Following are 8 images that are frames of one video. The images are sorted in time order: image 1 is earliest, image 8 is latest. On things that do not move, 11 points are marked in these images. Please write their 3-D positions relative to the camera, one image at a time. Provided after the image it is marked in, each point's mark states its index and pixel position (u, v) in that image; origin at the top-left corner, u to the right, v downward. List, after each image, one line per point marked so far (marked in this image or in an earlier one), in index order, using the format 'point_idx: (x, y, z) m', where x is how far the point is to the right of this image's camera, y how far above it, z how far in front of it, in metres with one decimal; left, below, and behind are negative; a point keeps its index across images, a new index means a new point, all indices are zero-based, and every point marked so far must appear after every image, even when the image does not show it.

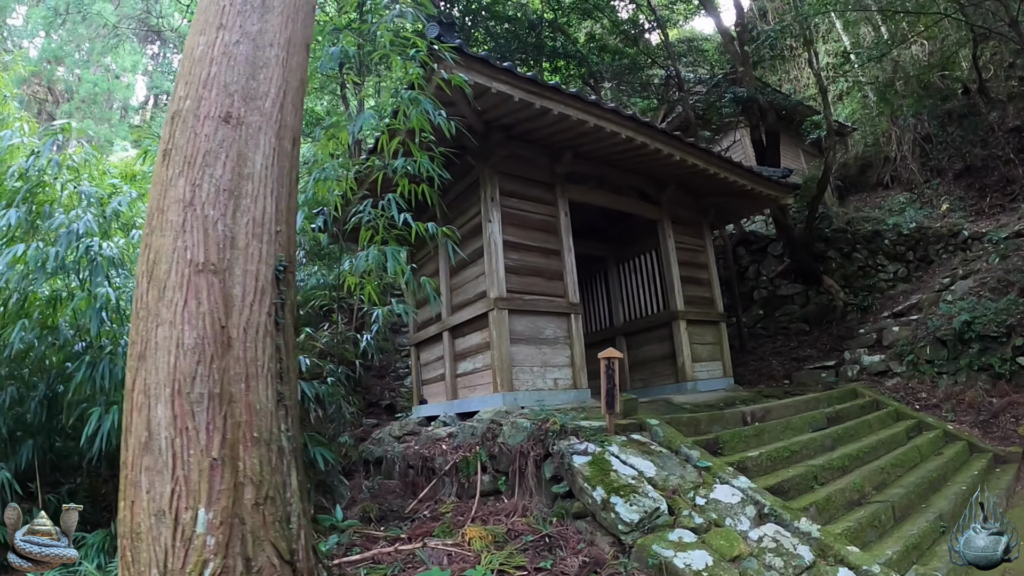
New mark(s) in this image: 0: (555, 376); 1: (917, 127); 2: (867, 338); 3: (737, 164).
0: (+0.4, -0.8, +5.6) m
1: (+7.2, +2.8, +10.7) m
2: (+4.8, -0.7, +7.9) m
3: (+2.7, +1.5, +6.8) m
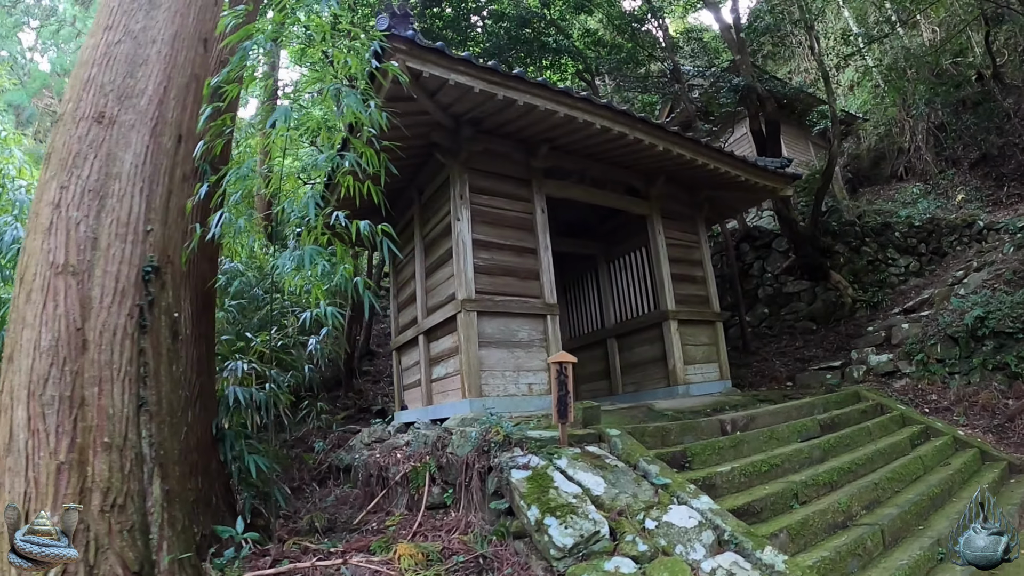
0: (+0.2, -0.8, +5.3) m
1: (+7.1, +2.9, +10.1) m
2: (+4.6, -0.6, +7.5) m
3: (+2.4, +1.5, +6.5) m
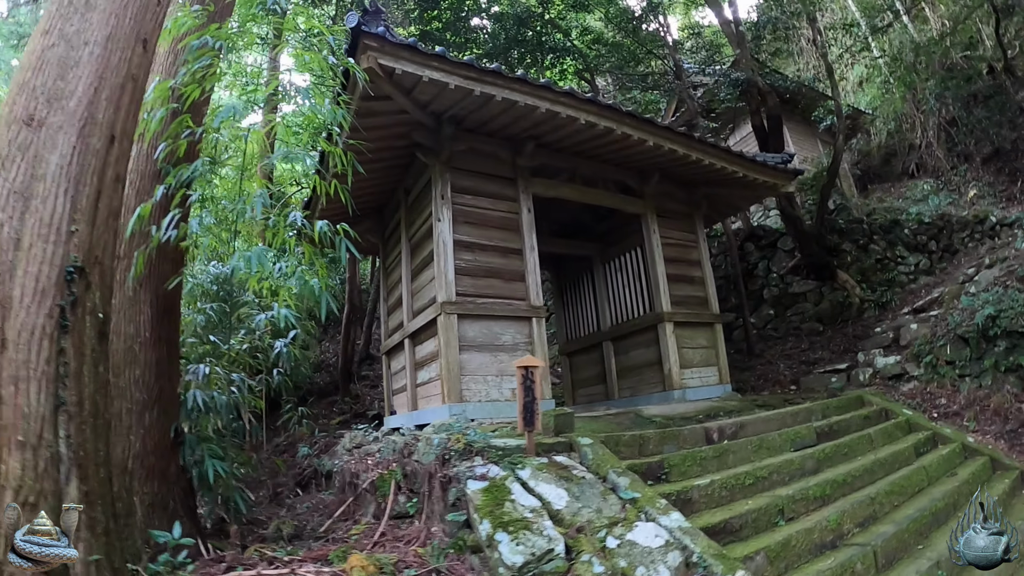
0: (0.0, -0.9, +5.2) m
1: (+7.1, +2.9, +9.8) m
2: (+4.6, -0.6, +7.2) m
3: (+2.3, +1.5, +6.3) m
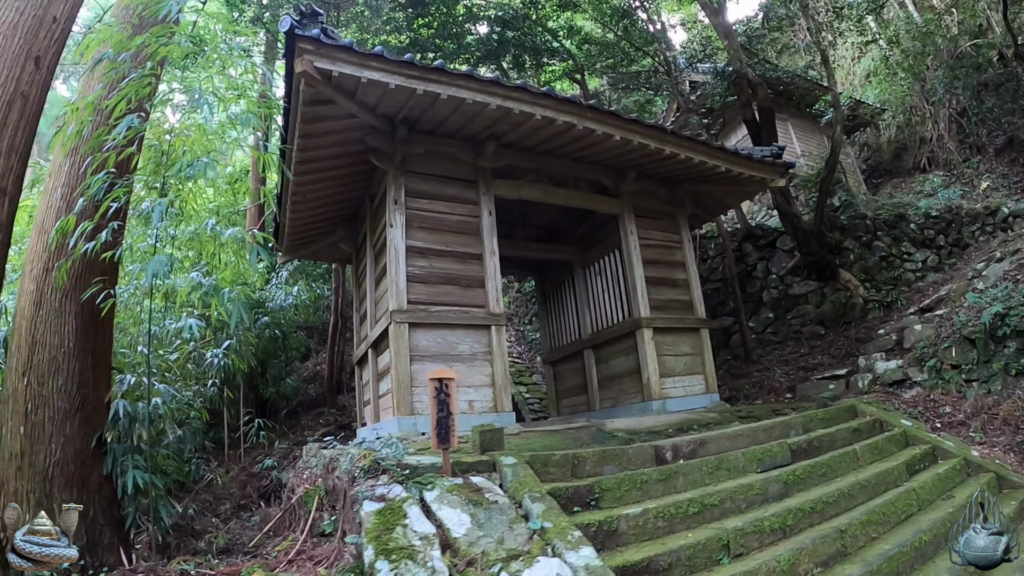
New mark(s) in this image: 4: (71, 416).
0: (-0.4, -0.9, +4.9) m
1: (+6.9, +2.9, +9.2) m
2: (+4.3, -0.6, +6.7) m
3: (+1.9, +1.5, +6.0) m
4: (-2.7, -0.8, +3.5) m
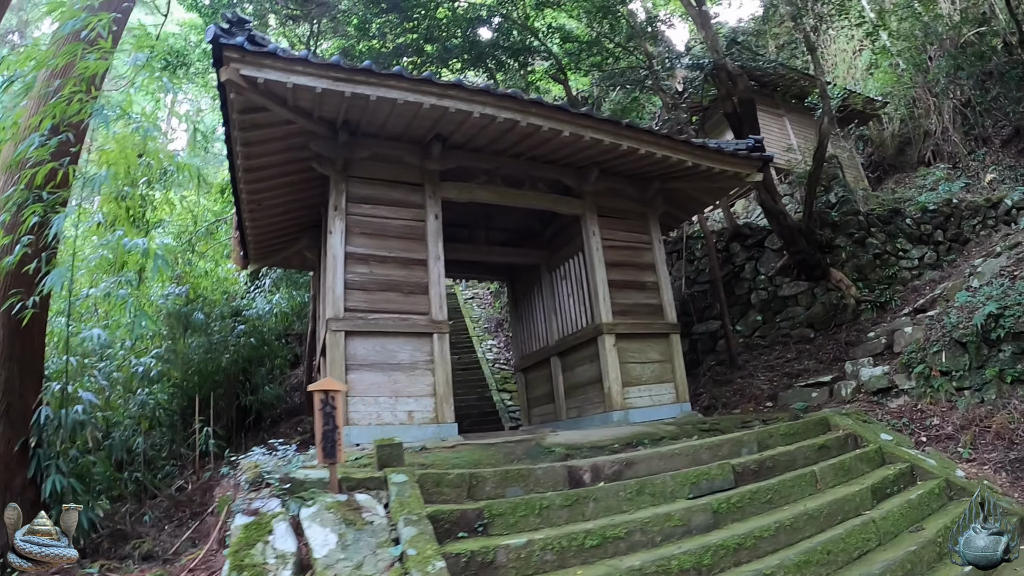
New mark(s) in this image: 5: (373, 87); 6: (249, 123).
0: (-0.8, -1.0, +4.8) m
1: (+6.6, +2.9, +8.7) m
2: (+3.9, -0.6, +6.3) m
3: (+1.5, +1.5, +5.7) m
4: (-3.3, -0.9, +3.5) m
5: (-1.1, +1.5, +4.5) m
6: (-2.1, +1.3, +4.7) m
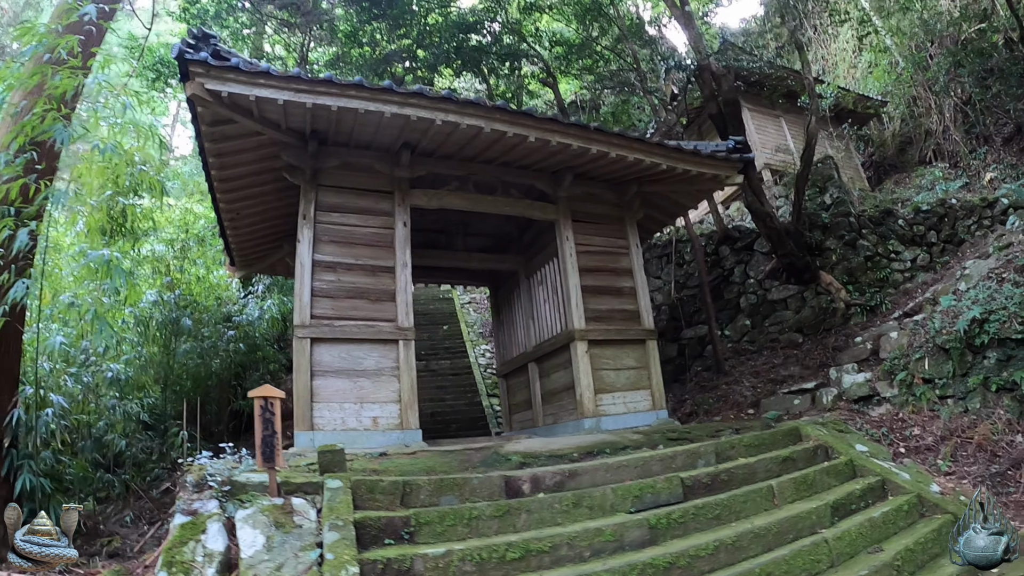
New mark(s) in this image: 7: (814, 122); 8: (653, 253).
0: (-1.1, -1.0, +4.8) m
1: (+6.4, +2.9, +8.5) m
2: (+3.6, -0.6, +6.2) m
3: (+1.2, +1.4, +5.7) m
4: (-3.6, -1.0, +3.7) m
5: (-1.4, +1.5, +4.6) m
6: (-2.4, +1.3, +4.8) m
7: (+3.7, +2.0, +7.1) m
8: (+2.2, +0.6, +9.2) m
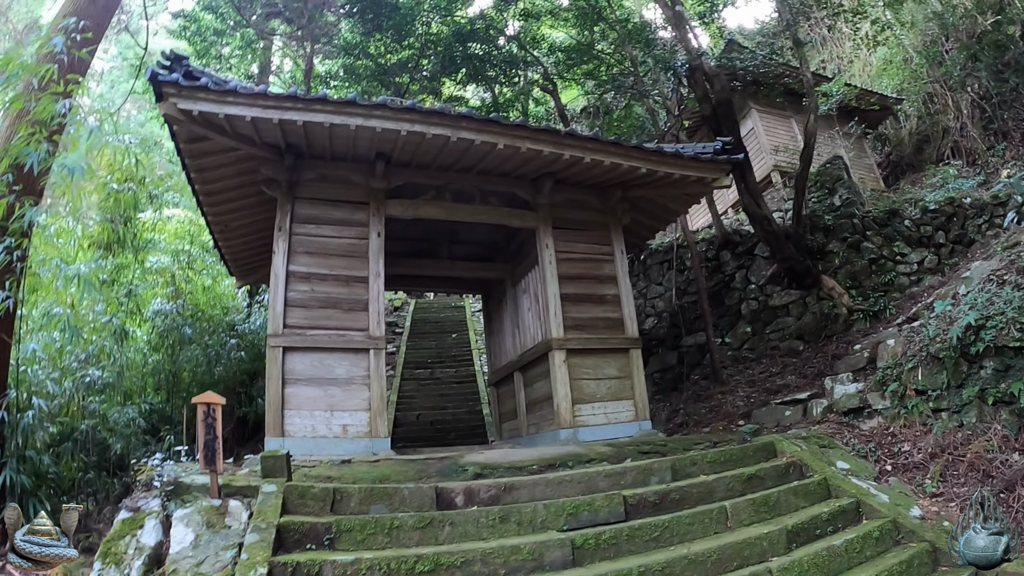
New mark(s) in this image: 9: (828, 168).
0: (-1.4, -1.1, +4.9) m
1: (+6.3, +2.8, +8.0) m
2: (+3.5, -0.7, +5.9) m
3: (+1.0, +1.3, +5.6) m
4: (-3.9, -1.1, +3.9) m
5: (-1.7, +1.4, +4.7) m
6: (-2.7, +1.2, +5.0) m
7: (+3.5, +1.9, +6.9) m
8: (+2.2, +0.5, +9.0) m
9: (+4.2, +1.6, +7.9) m
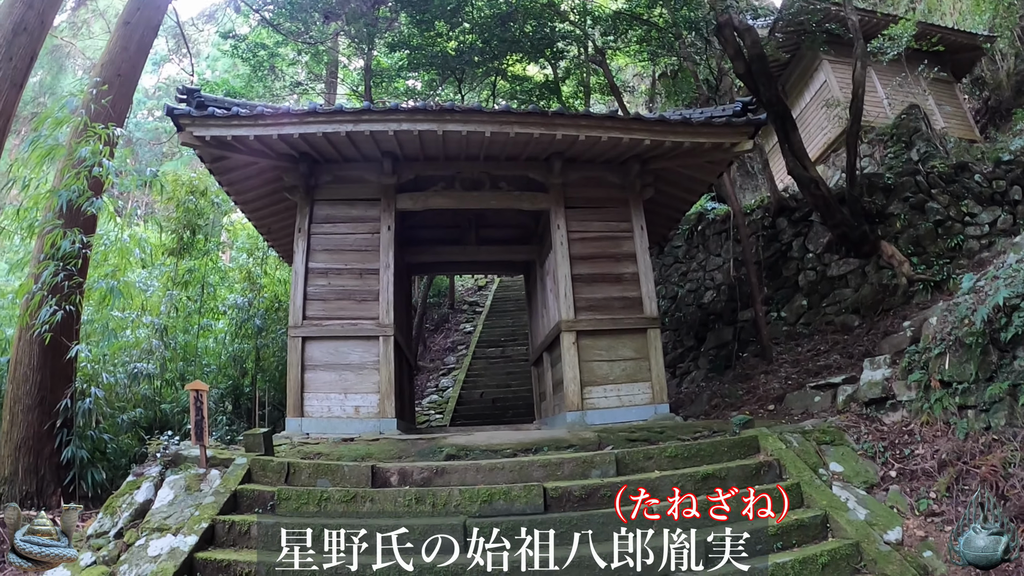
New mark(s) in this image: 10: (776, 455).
0: (-1.4, -1.1, +5.3) m
1: (+6.6, +3.4, +6.5) m
2: (+3.5, -0.4, +5.2) m
3: (+0.9, +1.5, +5.4) m
4: (-4.1, -1.1, +4.9) m
5: (-1.9, +1.4, +5.1) m
6: (-2.8, +1.2, +5.6) m
7: (+3.7, +2.3, +6.0) m
8: (+2.9, +0.9, +8.5) m
9: (+4.6, +2.0, +6.9) m
10: (+2.2, -1.1, +4.3) m
